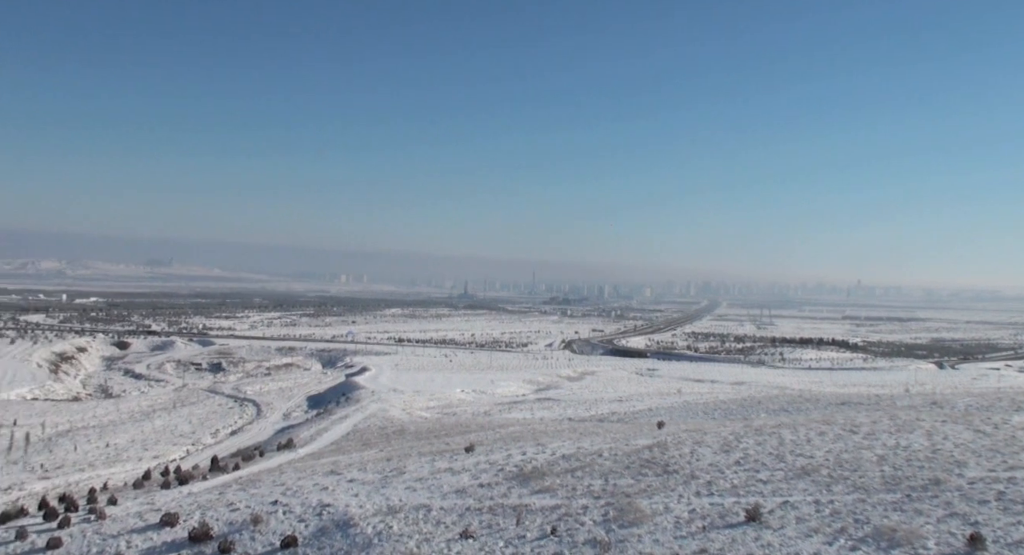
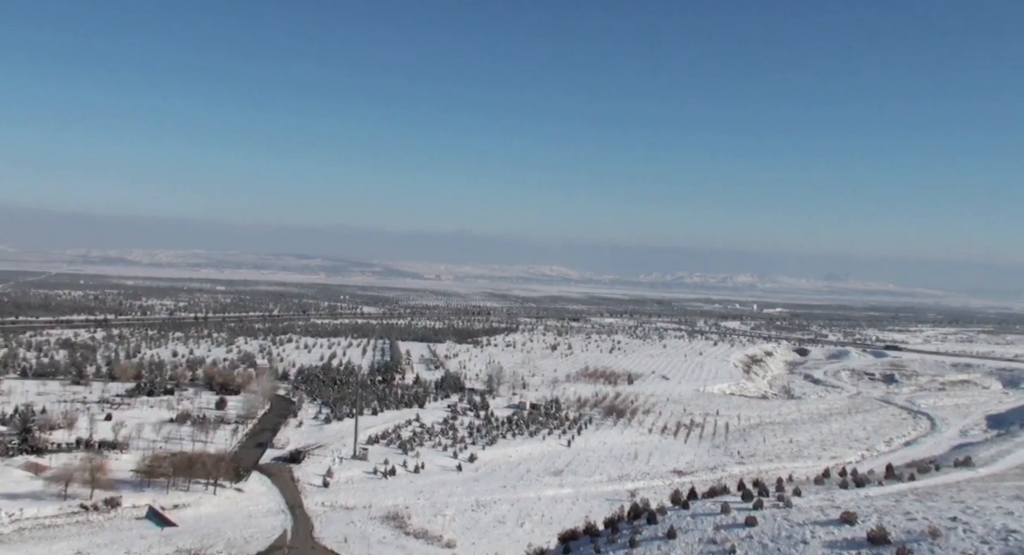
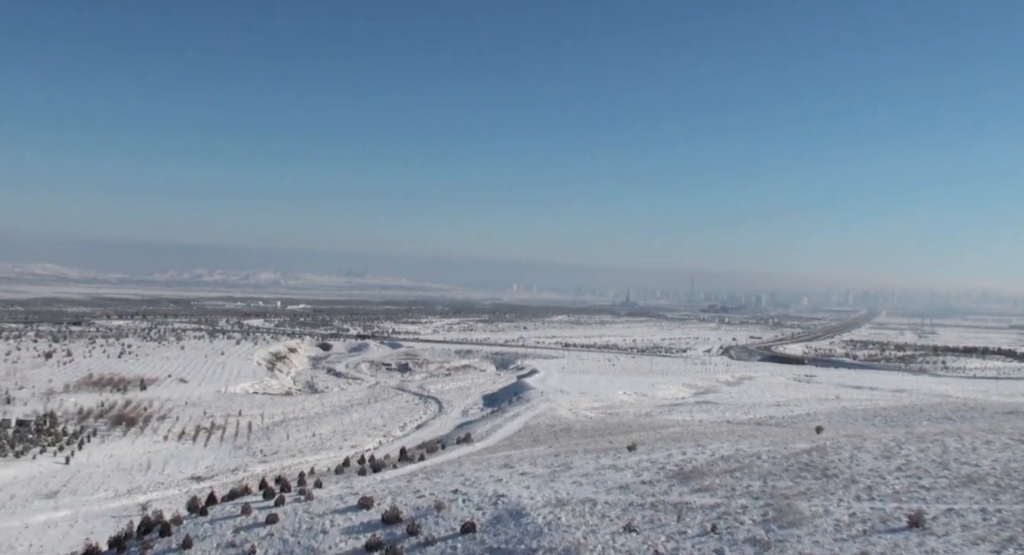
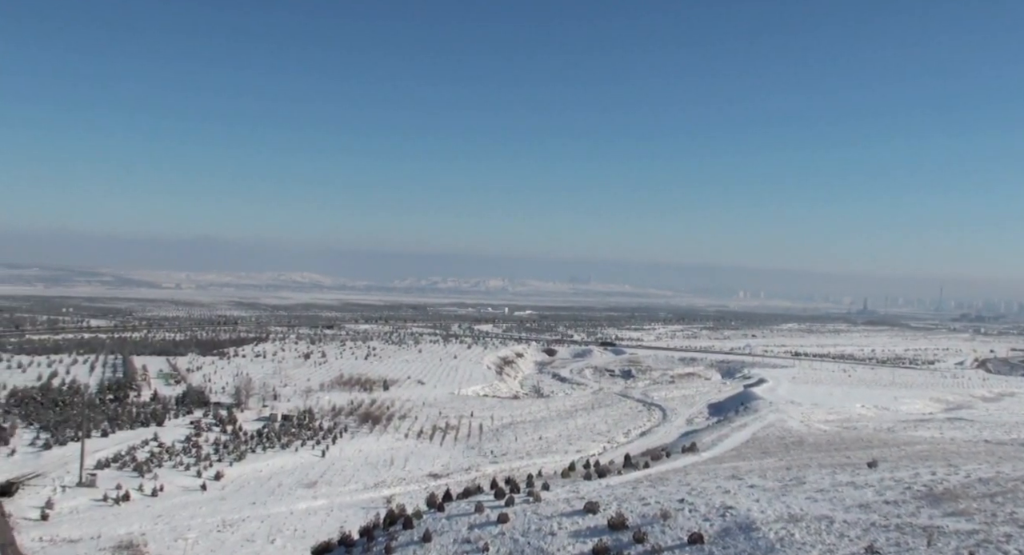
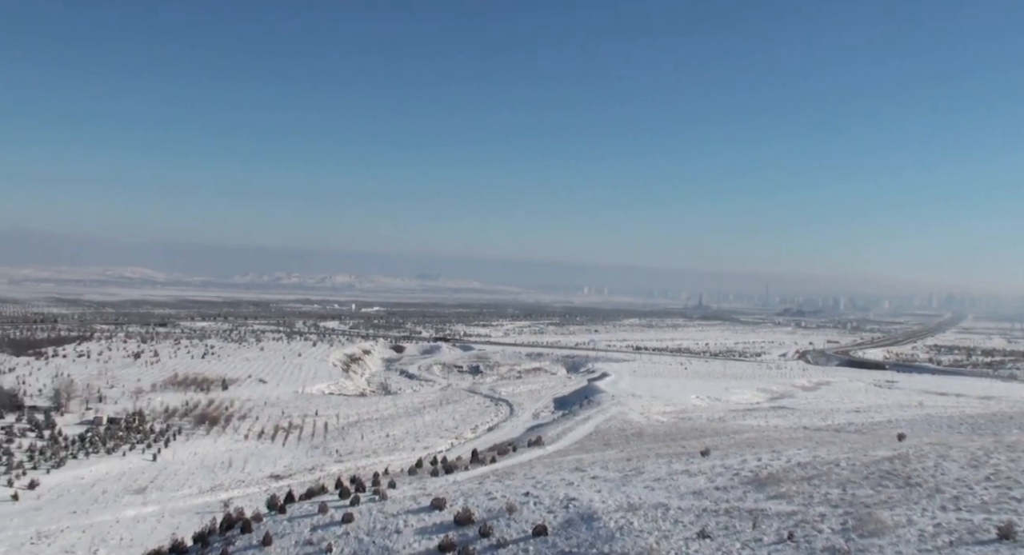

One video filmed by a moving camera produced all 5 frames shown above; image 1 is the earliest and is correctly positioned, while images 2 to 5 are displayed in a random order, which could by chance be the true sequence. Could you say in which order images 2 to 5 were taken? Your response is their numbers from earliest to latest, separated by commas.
3, 5, 4, 2
